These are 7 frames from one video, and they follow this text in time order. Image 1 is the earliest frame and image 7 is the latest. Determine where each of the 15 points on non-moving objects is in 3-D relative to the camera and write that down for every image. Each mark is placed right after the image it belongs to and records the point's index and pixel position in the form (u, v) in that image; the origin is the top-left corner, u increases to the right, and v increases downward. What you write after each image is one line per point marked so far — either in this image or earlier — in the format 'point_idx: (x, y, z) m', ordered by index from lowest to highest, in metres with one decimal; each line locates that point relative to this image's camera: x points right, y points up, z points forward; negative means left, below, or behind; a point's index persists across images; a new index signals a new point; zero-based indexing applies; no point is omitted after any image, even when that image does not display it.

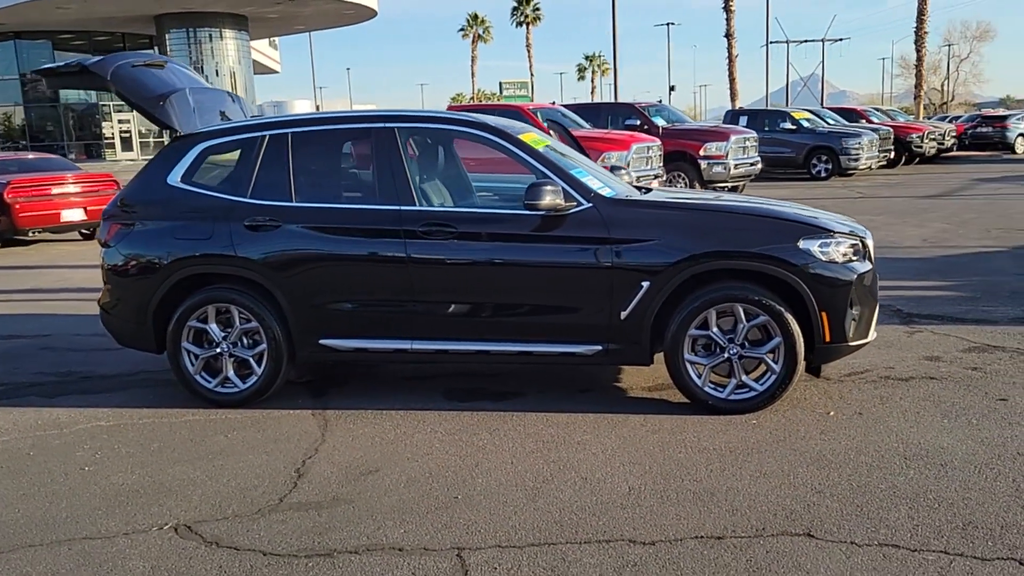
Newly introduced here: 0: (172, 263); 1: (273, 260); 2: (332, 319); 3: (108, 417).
0: (-2.0, +0.1, +5.4) m
1: (-1.4, +0.2, +5.3) m
2: (-1.1, -0.2, +5.3) m
3: (-2.4, -0.8, +5.3) m
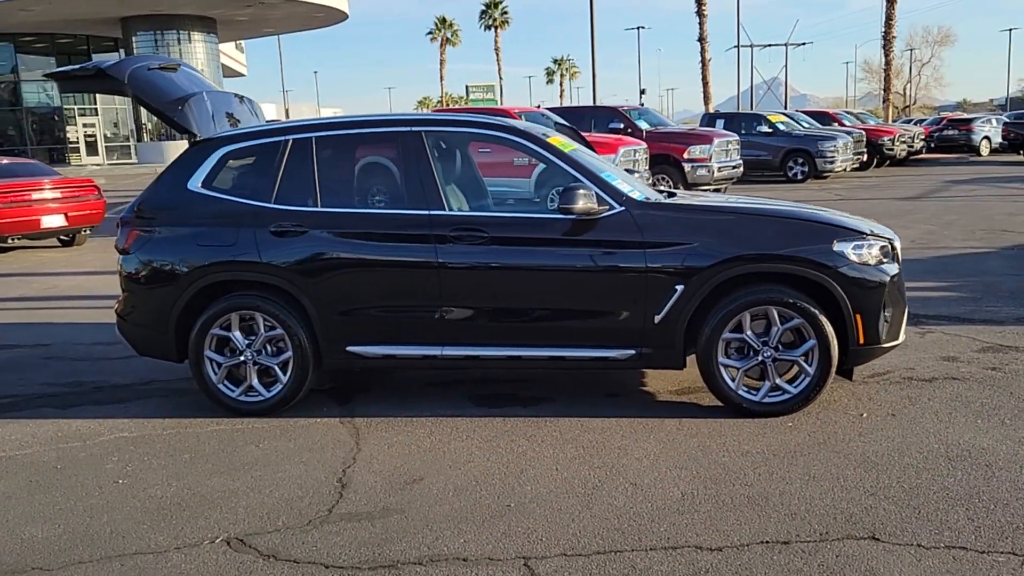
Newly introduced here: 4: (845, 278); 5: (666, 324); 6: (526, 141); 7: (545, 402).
0: (-1.9, +0.1, +5.3) m
1: (-1.2, +0.1, +5.2) m
2: (-0.9, -0.2, +5.2) m
3: (-2.2, -0.8, +5.2) m
4: (+1.8, +0.1, +4.9) m
5: (+0.9, -0.2, +5.0) m
6: (+0.1, +0.9, +5.2) m
7: (+0.2, -0.7, +5.5) m
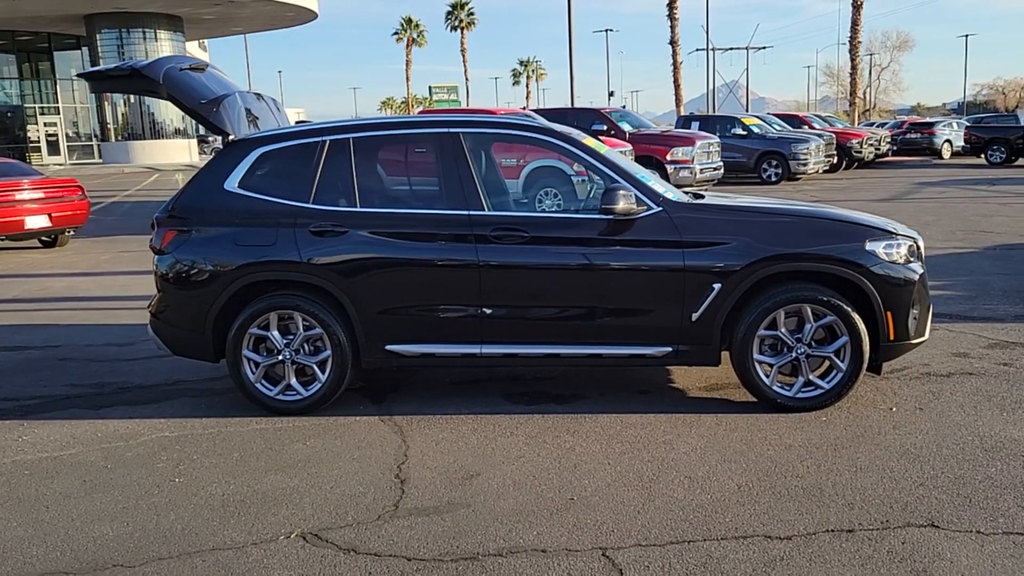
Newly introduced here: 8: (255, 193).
0: (-1.6, +0.1, +5.3) m
1: (-1.0, +0.1, +5.2) m
2: (-0.7, -0.2, +5.3) m
3: (-2.0, -0.8, +5.2) m
4: (+2.1, +0.1, +5.0) m
5: (+1.1, -0.2, +5.1) m
6: (+0.3, +0.9, +5.3) m
7: (+0.4, -0.7, +5.6) m
8: (-1.6, +0.6, +5.4) m
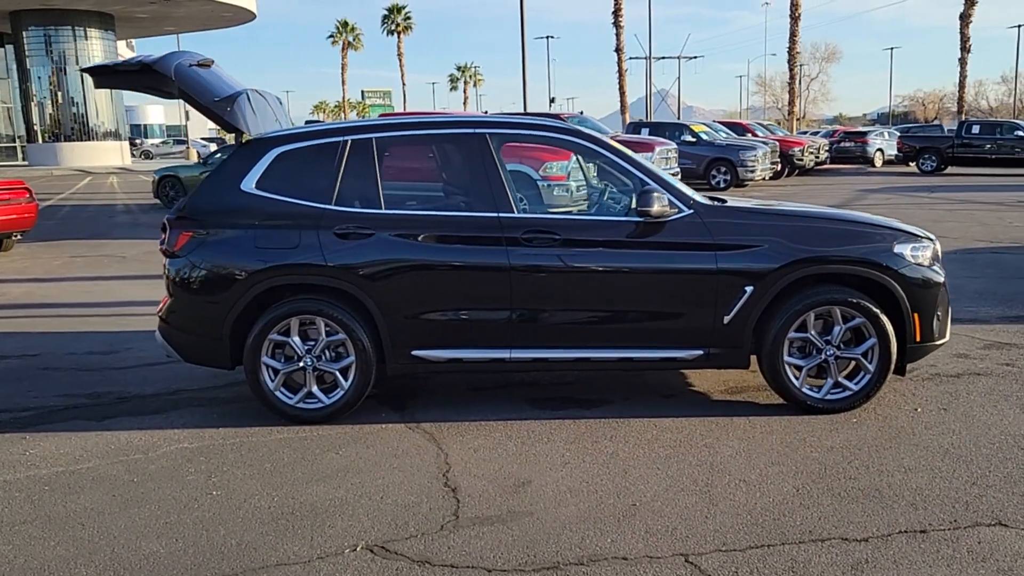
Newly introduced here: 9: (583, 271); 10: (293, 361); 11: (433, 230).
0: (-1.5, +0.1, +5.1) m
1: (-0.8, +0.1, +5.1) m
2: (-0.5, -0.2, +5.2) m
3: (-1.8, -0.8, +4.9) m
4: (+2.2, +0.1, +5.1) m
5: (+1.3, -0.2, +5.1) m
6: (+0.5, +0.9, +5.3) m
7: (+0.6, -0.7, +5.5) m
8: (-1.4, +0.5, +5.2) m
9: (+0.4, +0.1, +5.1) m
10: (-1.3, -0.4, +5.2) m
11: (-0.5, +0.3, +5.1) m
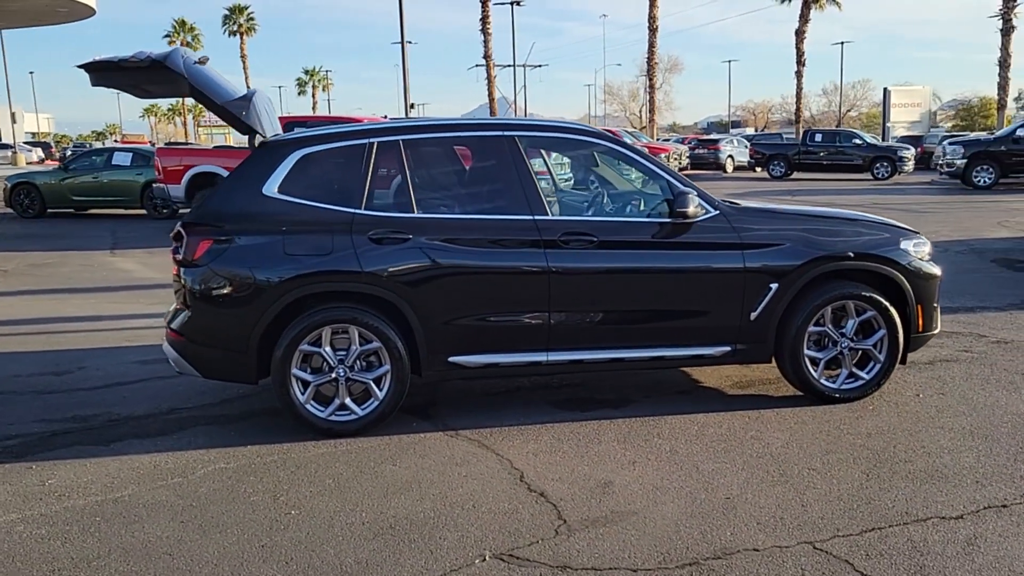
0: (-1.2, 0.0, +4.8) m
1: (-0.6, +0.1, +4.9) m
2: (-0.3, -0.3, +5.1) m
3: (-1.5, -0.9, +4.6) m
4: (+2.4, +0.1, +5.4) m
5: (+1.5, -0.2, +5.3) m
6: (+0.6, +0.8, +5.4) m
7: (+0.7, -0.7, +5.6) m
8: (-1.2, +0.5, +5.0) m
9: (+0.6, +0.1, +5.1) m
10: (-1.1, -0.5, +5.0) m
11: (-0.2, +0.3, +5.0) m
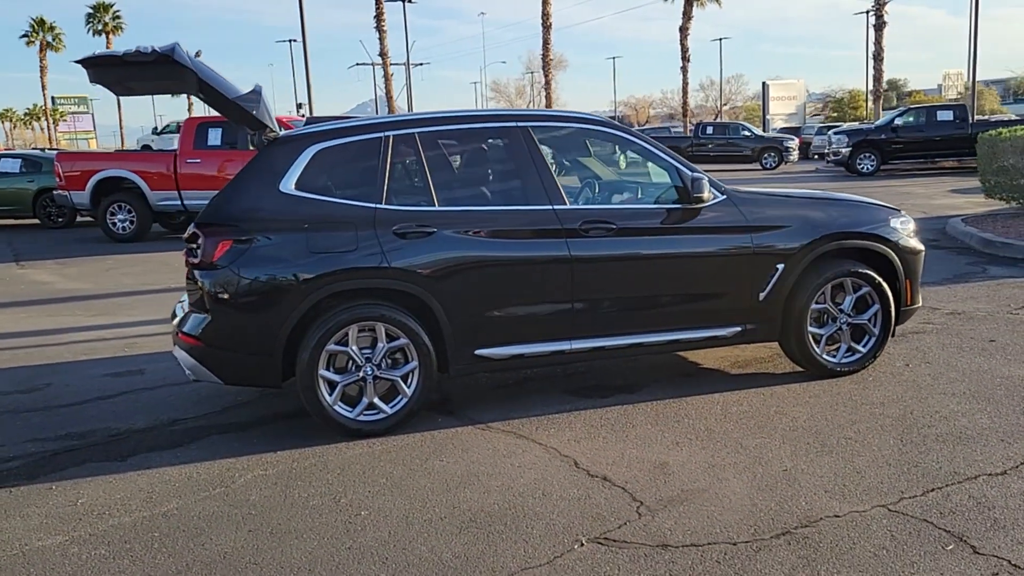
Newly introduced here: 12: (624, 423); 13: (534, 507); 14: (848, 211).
0: (-1.1, 0.0, +4.7) m
1: (-0.5, +0.1, +4.9) m
2: (-0.1, -0.2, +5.1) m
3: (-1.3, -0.9, +4.5) m
4: (+2.5, +0.2, +5.7) m
5: (+1.6, -0.1, +5.5) m
6: (+0.7, +0.9, +5.4) m
7: (+0.8, -0.6, +5.7) m
8: (-1.0, +0.5, +4.8) m
9: (+0.7, +0.2, +5.2) m
10: (-0.9, -0.5, +4.9) m
11: (-0.1, +0.4, +5.0) m
12: (+0.6, -0.7, +4.9) m
13: (+0.1, -0.9, +3.8) m
14: (+2.1, +0.5, +5.7) m
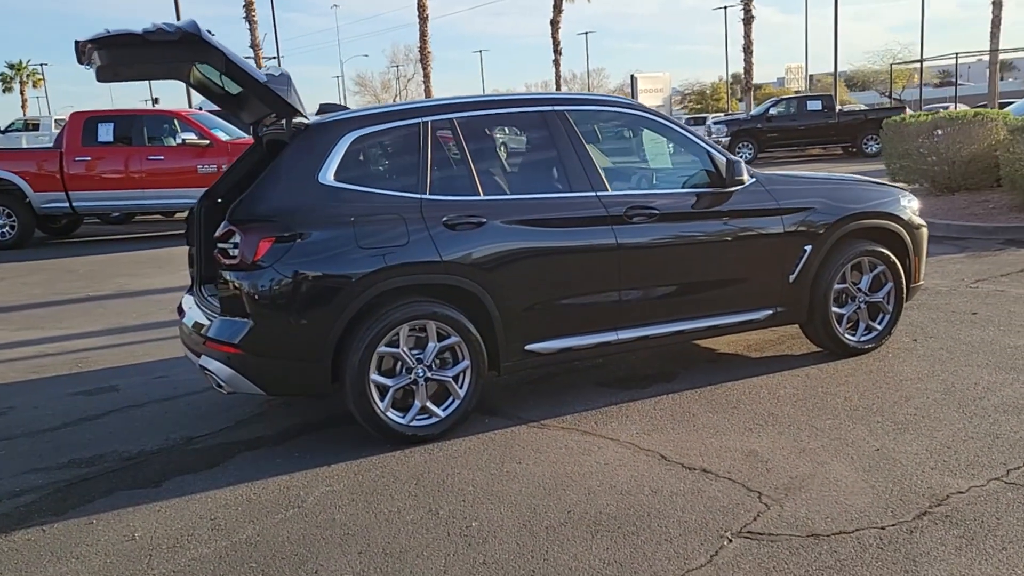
0: (-0.7, 0.0, +4.4) m
1: (-0.2, +0.1, +4.6) m
2: (+0.1, -0.2, +4.8) m
3: (-0.9, -0.9, +4.1) m
4: (+2.6, +0.4, +5.9) m
5: (+1.8, 0.0, +5.5) m
6: (+0.9, +1.0, +5.3) m
7: (+1.0, -0.6, +5.6) m
8: (-0.8, +0.5, +4.5) m
9: (+1.0, +0.2, +5.1) m
10: (-0.6, -0.4, +4.6) m
11: (+0.1, +0.4, +4.8) m
12: (+0.9, -0.7, +4.8) m
13: (+0.6, -0.9, +3.7) m
14: (+2.3, +0.6, +5.8) m
